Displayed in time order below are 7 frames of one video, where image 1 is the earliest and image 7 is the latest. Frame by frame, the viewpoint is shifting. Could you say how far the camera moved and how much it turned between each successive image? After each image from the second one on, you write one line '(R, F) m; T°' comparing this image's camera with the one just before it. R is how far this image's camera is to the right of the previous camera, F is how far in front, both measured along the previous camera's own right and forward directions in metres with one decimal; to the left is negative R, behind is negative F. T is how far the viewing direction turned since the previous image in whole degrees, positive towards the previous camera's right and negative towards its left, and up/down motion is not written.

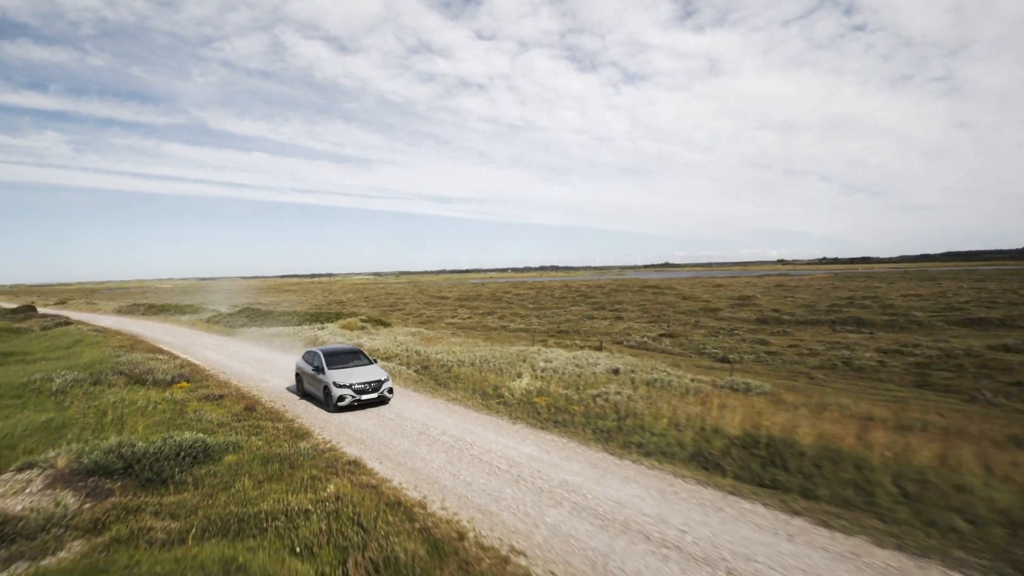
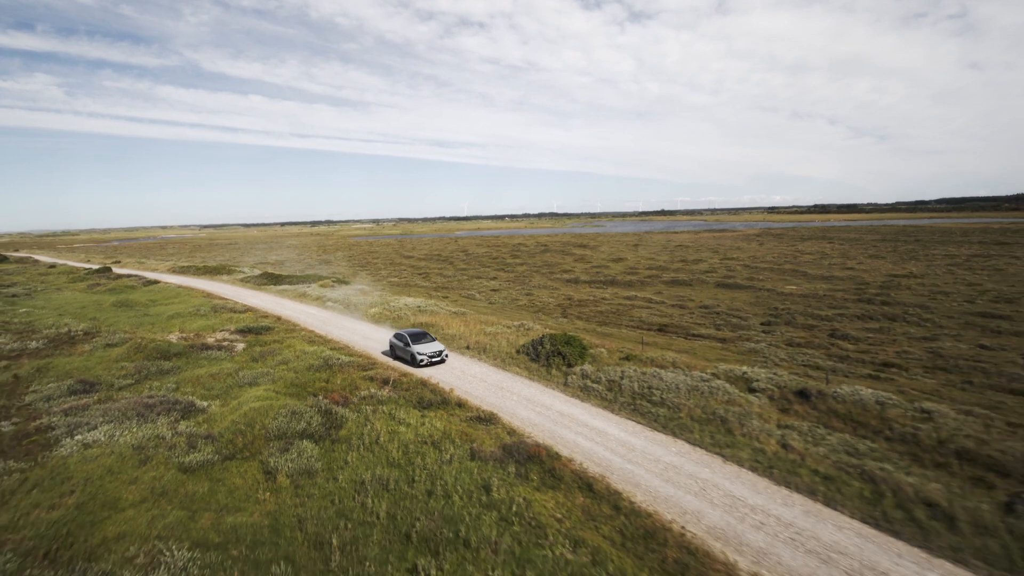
(+7.8, -20.9) m; 0°
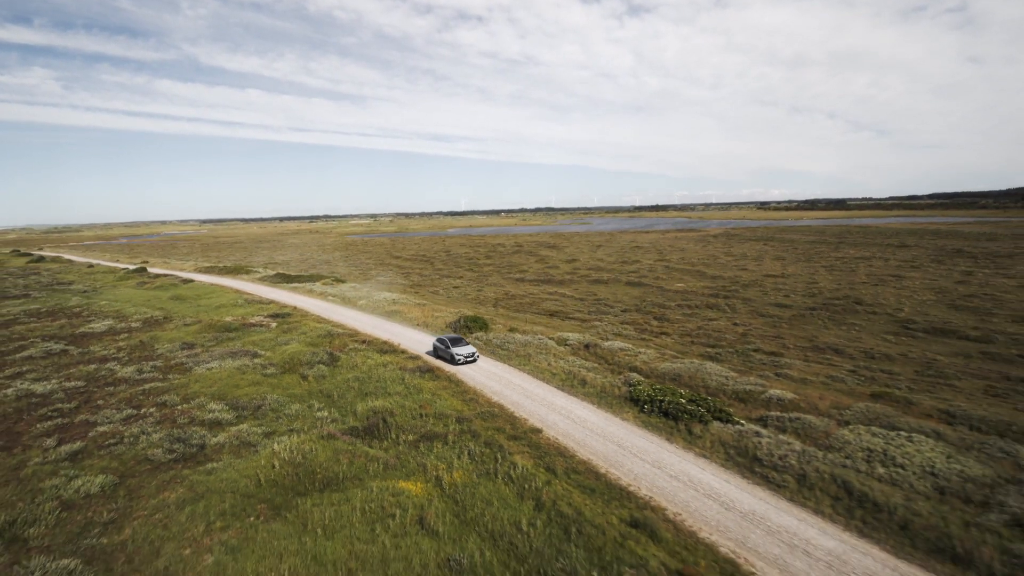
(+4.2, -14.3) m; 0°
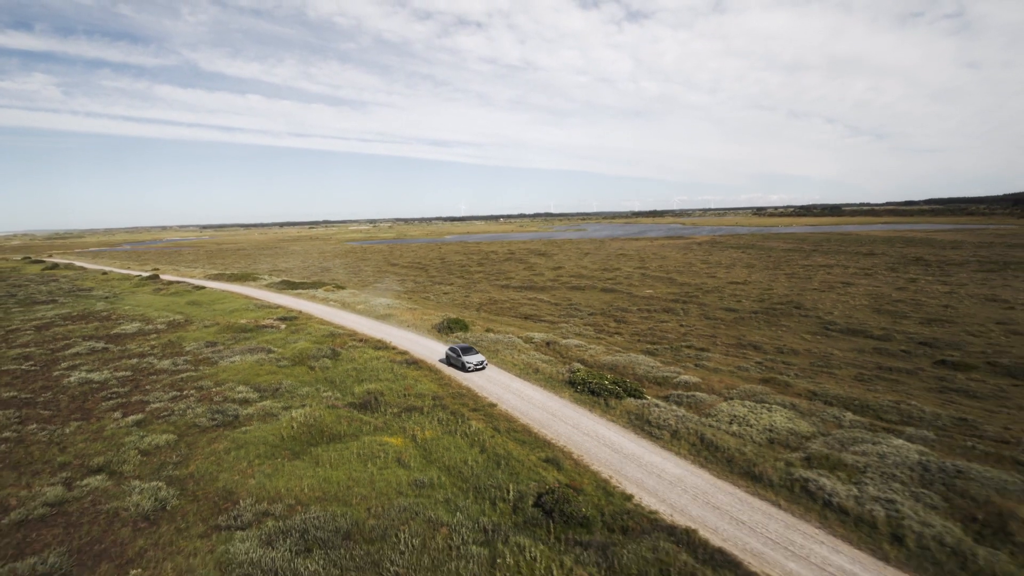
(+1.6, -6.0) m; 0°
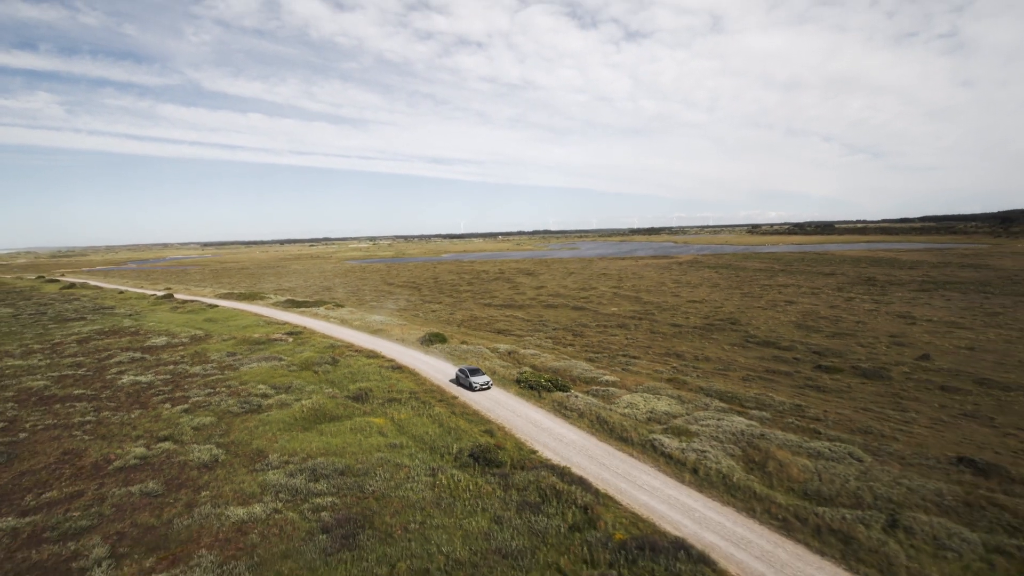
(+2.4, -8.2) m; 0°
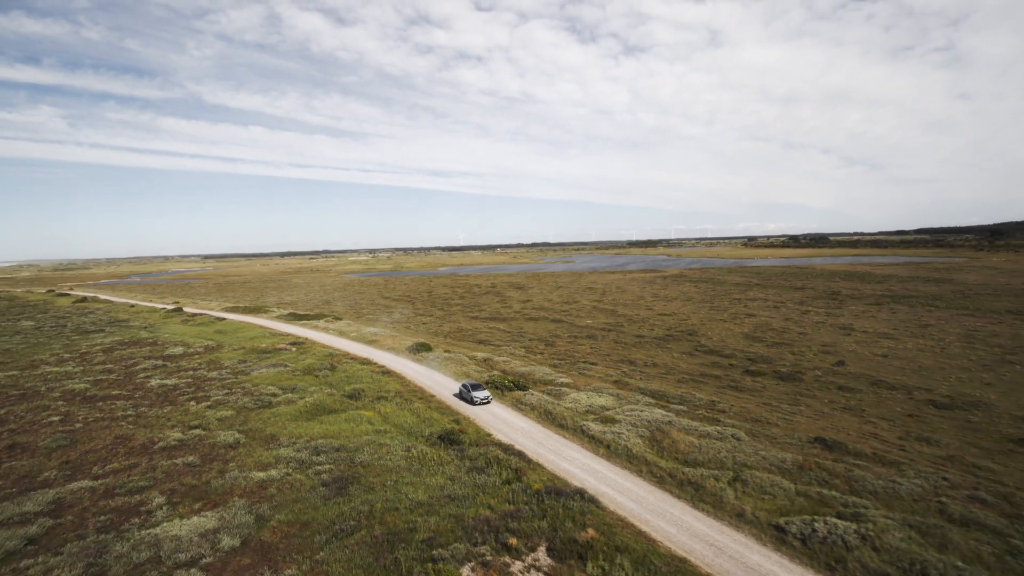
(+2.1, -6.9) m; 0°
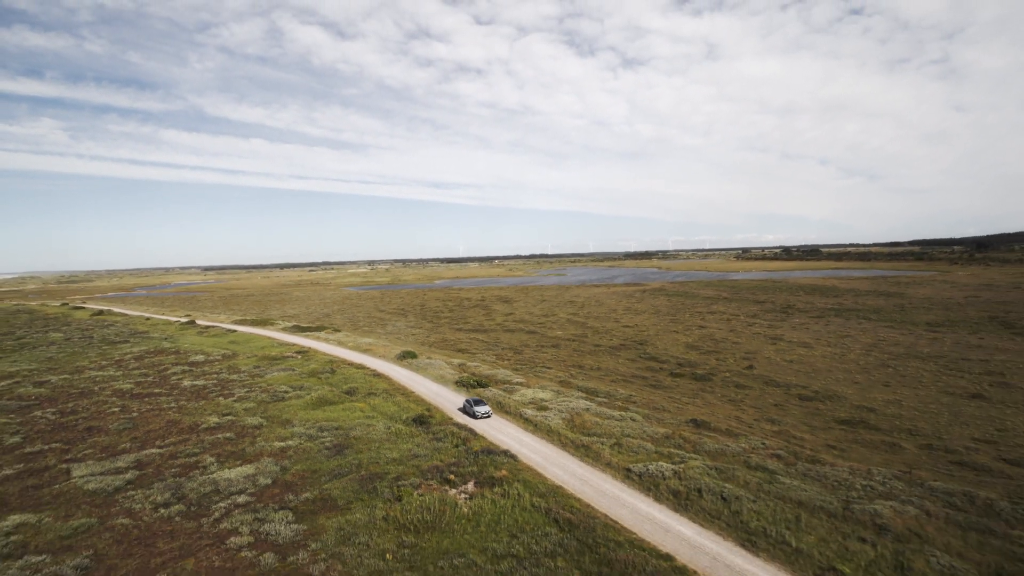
(+3.1, -10.6) m; 0°
